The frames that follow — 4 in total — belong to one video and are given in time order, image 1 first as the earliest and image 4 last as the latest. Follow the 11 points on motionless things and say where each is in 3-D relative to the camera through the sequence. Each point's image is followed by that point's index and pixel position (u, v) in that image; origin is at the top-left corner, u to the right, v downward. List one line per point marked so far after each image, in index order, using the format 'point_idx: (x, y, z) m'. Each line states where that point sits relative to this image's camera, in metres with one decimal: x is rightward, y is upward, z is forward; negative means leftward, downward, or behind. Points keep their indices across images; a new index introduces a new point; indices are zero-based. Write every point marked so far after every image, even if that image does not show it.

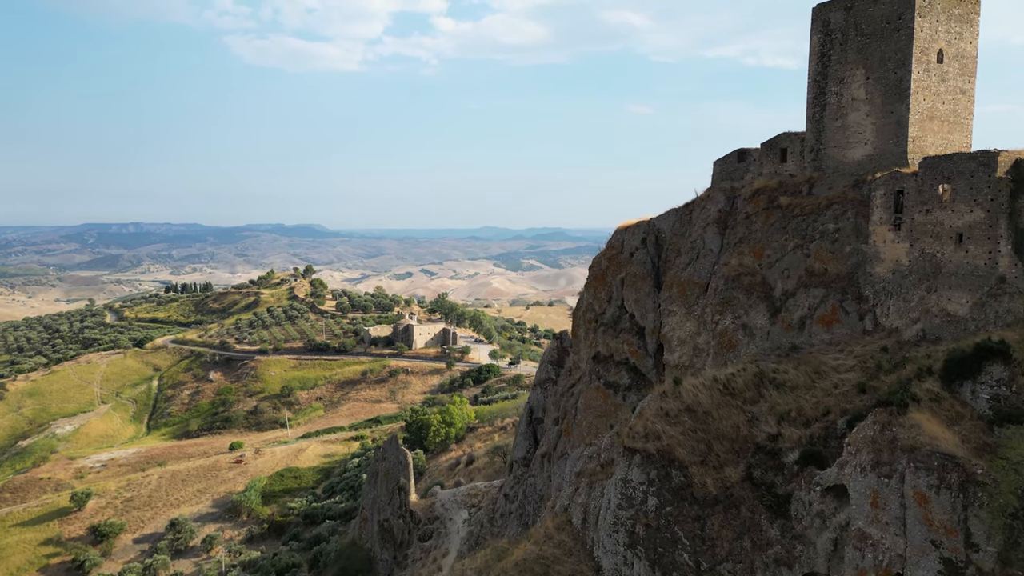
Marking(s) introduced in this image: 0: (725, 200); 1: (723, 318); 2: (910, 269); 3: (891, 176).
0: (+4.1, +1.7, +15.3) m
1: (+3.7, -0.5, +14.1) m
2: (+5.7, +0.3, +11.4) m
3: (+5.6, +1.7, +11.9) m
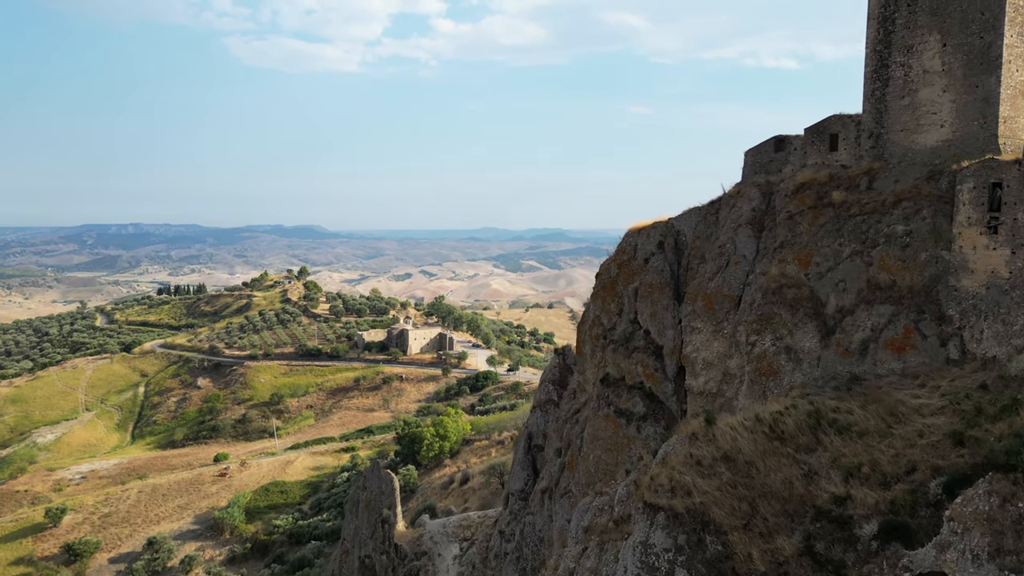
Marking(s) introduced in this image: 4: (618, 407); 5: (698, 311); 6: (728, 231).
0: (+4.0, +1.5, +12.9) m
1: (+3.6, -0.8, +11.7) m
2: (+5.6, +0.1, +9.0) m
3: (+5.6, +1.5, +9.5) m
4: (+1.9, -2.1, +14.5) m
5: (+3.1, -0.4, +13.3) m
6: (+3.5, +0.9, +13.1) m
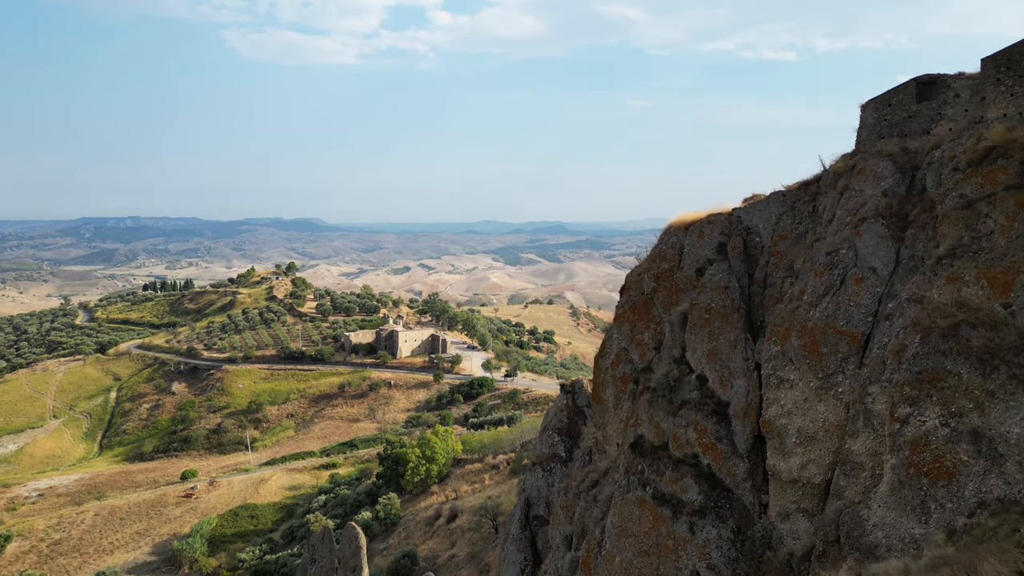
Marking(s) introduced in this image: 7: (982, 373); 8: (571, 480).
0: (+3.8, +1.1, +8.1) m
1: (+3.5, -1.1, +6.9) m
2: (+5.4, -0.3, +4.1) m
3: (+5.4, +1.1, +4.6) m
4: (+1.8, -2.4, +9.7) m
5: (+2.9, -0.7, +8.4) m
6: (+3.4, +0.6, +8.3) m
7: (+3.8, -0.7, +6.5) m
8: (+0.9, -3.0, +12.3) m
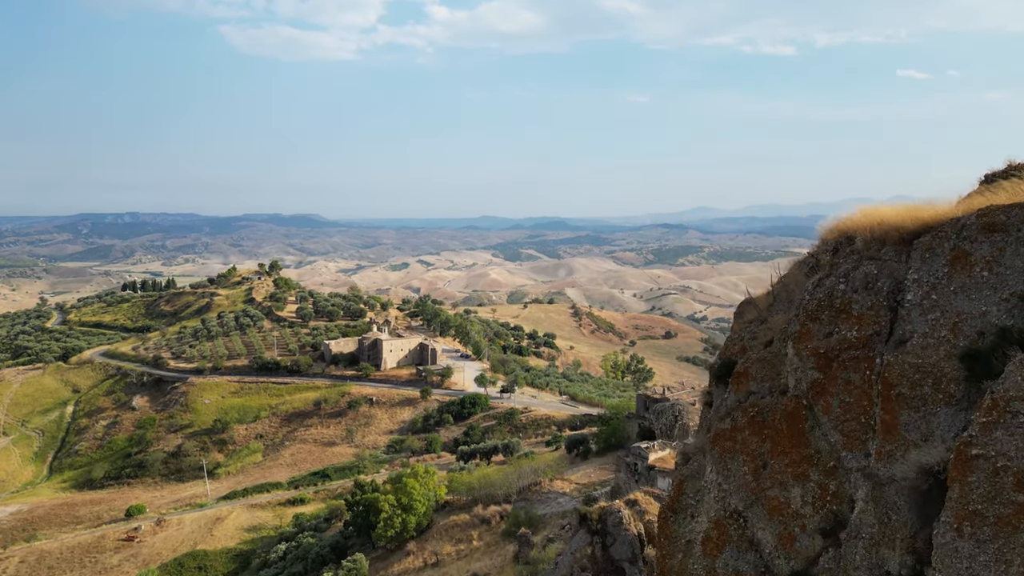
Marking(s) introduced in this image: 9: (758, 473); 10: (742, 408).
0: (+3.7, +0.6, +1.7) m
1: (+3.3, -1.6, +0.6) m
2: (+5.3, -0.9, -2.2) m
3: (+5.2, +0.5, -1.7) m
4: (+1.6, -3.0, +3.4) m
5: (+2.7, -1.3, +2.1) m
6: (+3.2, +0.1, +2.0) m
7: (+3.6, -1.2, +0.2) m
8: (+0.7, -3.5, +6.0) m
9: (+1.5, -1.2, +4.9) m
10: (+1.4, -0.7, +5.2) m
